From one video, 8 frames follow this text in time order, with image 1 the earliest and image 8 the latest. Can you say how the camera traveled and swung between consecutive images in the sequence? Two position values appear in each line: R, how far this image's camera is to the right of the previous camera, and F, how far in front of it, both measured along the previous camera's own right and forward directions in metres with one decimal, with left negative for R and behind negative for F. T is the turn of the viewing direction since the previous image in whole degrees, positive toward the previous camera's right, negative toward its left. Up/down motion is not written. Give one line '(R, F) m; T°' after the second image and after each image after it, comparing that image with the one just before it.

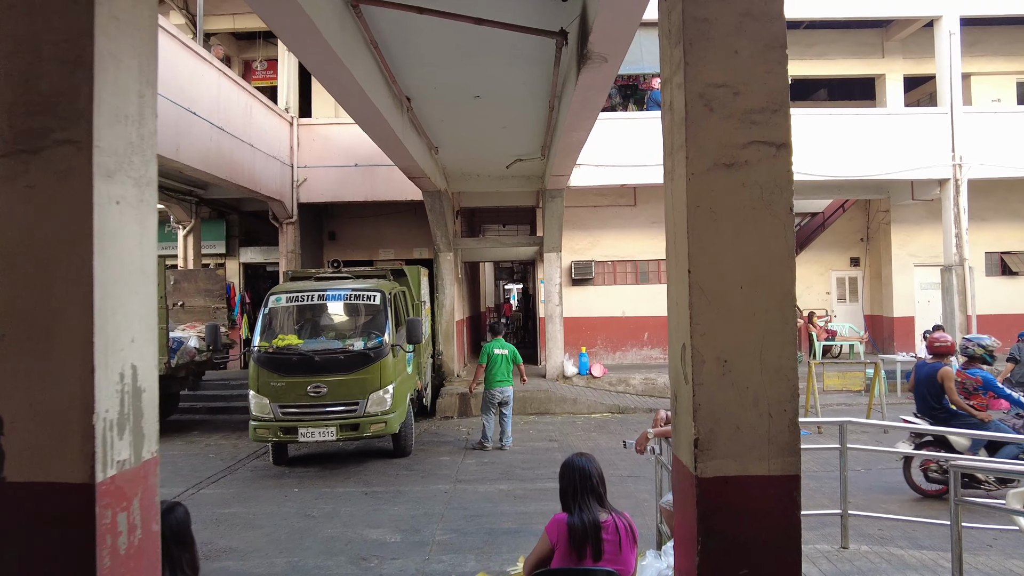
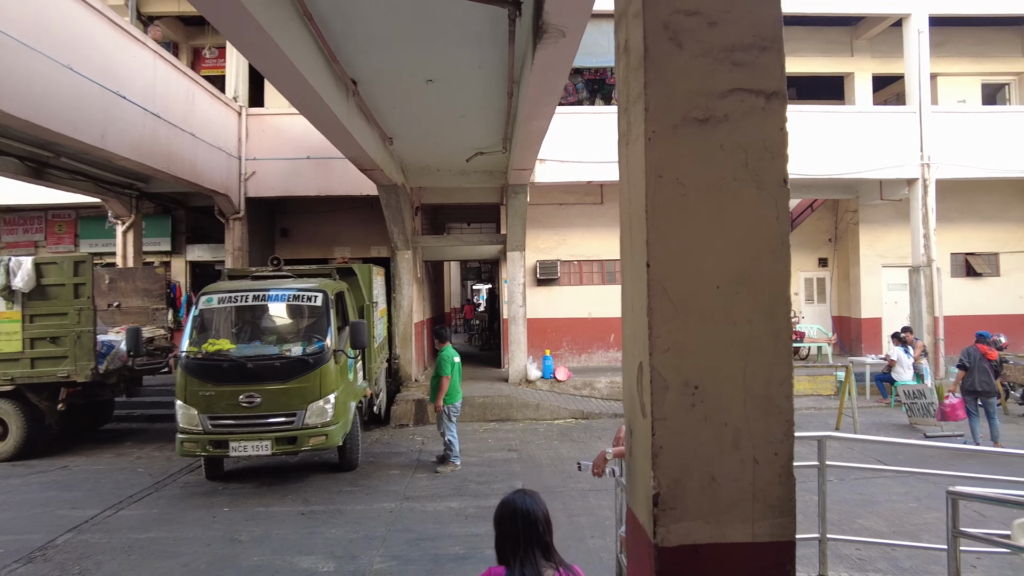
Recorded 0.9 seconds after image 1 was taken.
(+0.1, +0.5) m; +3°
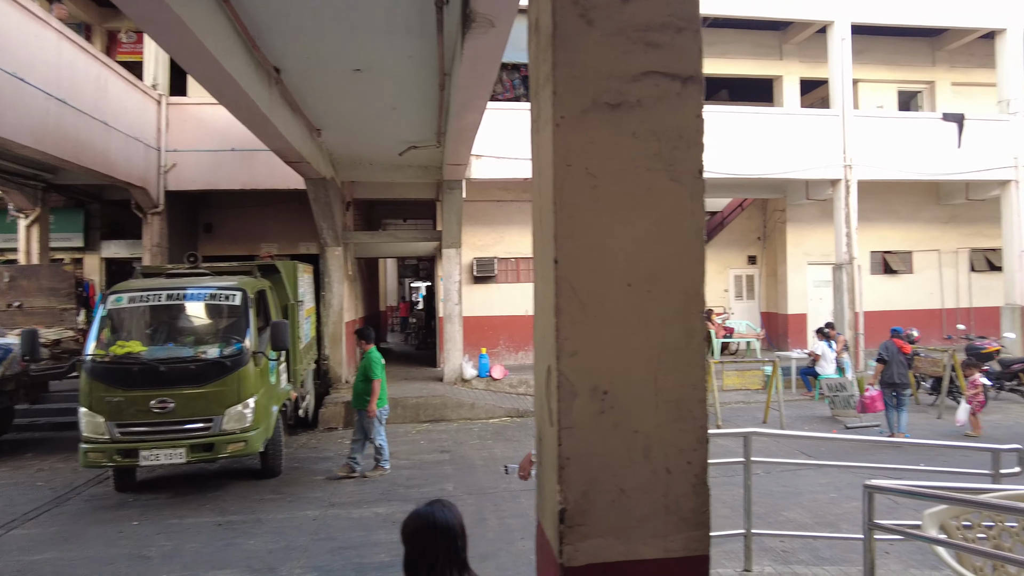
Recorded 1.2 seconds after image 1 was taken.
(+0.1, +0.1) m; +5°
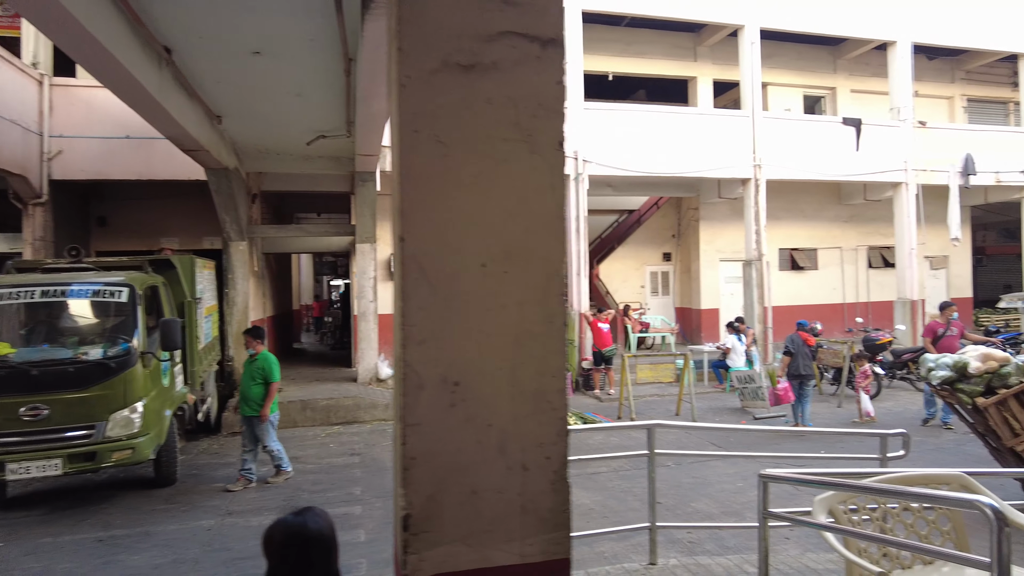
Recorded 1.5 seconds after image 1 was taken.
(+0.1, +0.1) m; +6°
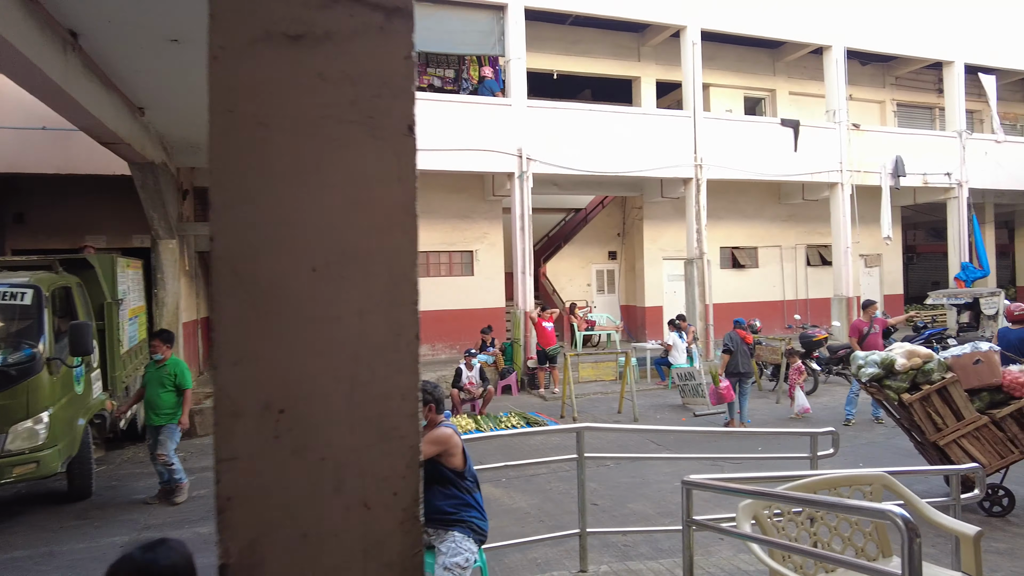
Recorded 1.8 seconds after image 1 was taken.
(+0.2, +0.1) m; +4°
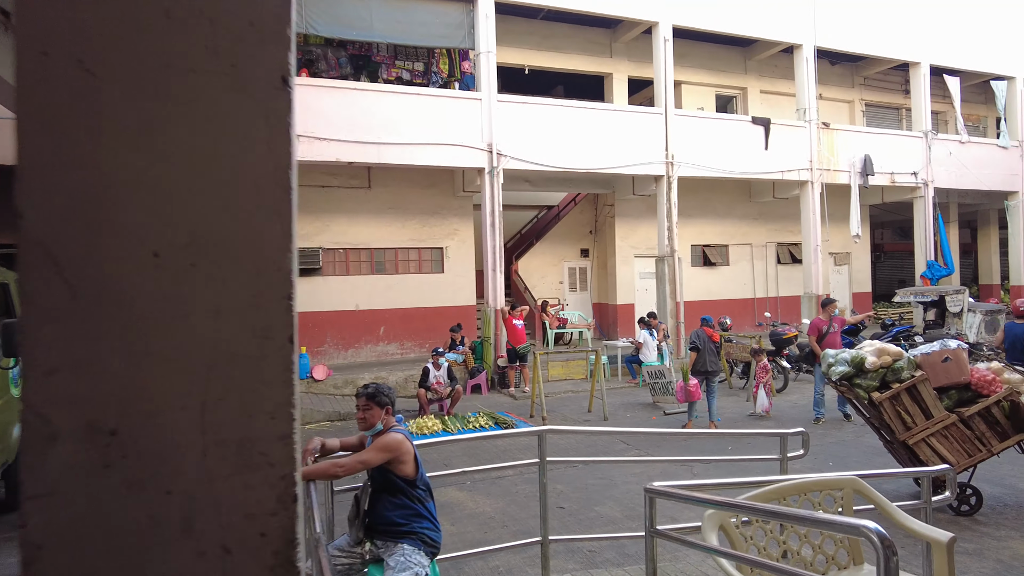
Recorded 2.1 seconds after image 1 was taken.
(+0.1, +0.2) m; +2°
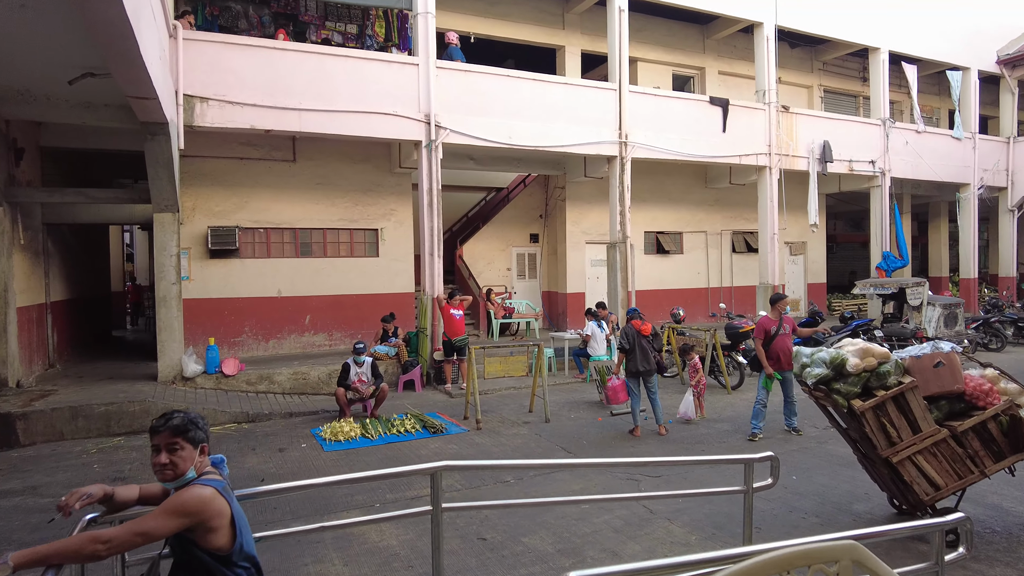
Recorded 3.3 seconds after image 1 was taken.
(+0.3, +0.9) m; +4°
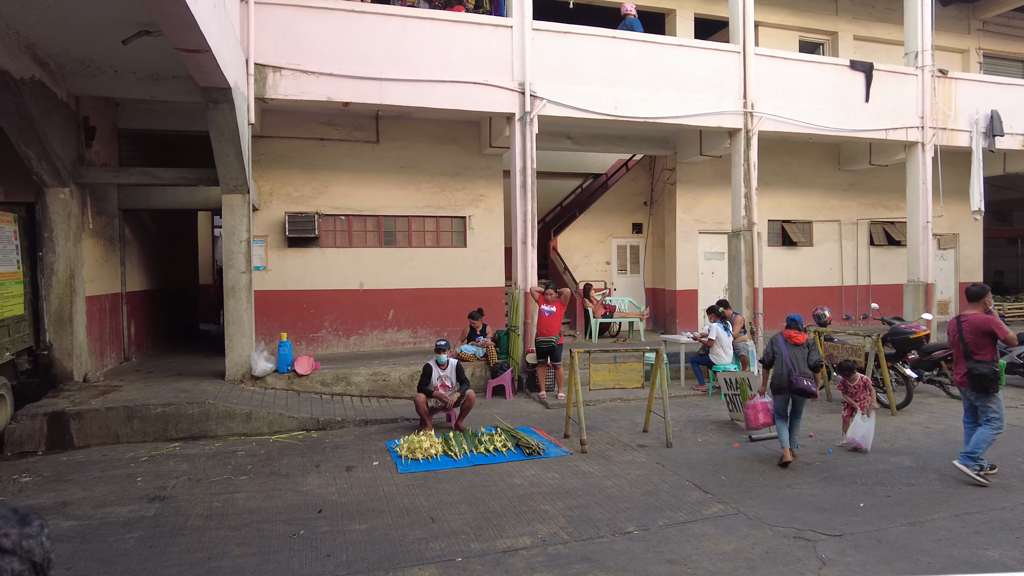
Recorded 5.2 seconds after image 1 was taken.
(-0.2, +1.3) m; -8°
